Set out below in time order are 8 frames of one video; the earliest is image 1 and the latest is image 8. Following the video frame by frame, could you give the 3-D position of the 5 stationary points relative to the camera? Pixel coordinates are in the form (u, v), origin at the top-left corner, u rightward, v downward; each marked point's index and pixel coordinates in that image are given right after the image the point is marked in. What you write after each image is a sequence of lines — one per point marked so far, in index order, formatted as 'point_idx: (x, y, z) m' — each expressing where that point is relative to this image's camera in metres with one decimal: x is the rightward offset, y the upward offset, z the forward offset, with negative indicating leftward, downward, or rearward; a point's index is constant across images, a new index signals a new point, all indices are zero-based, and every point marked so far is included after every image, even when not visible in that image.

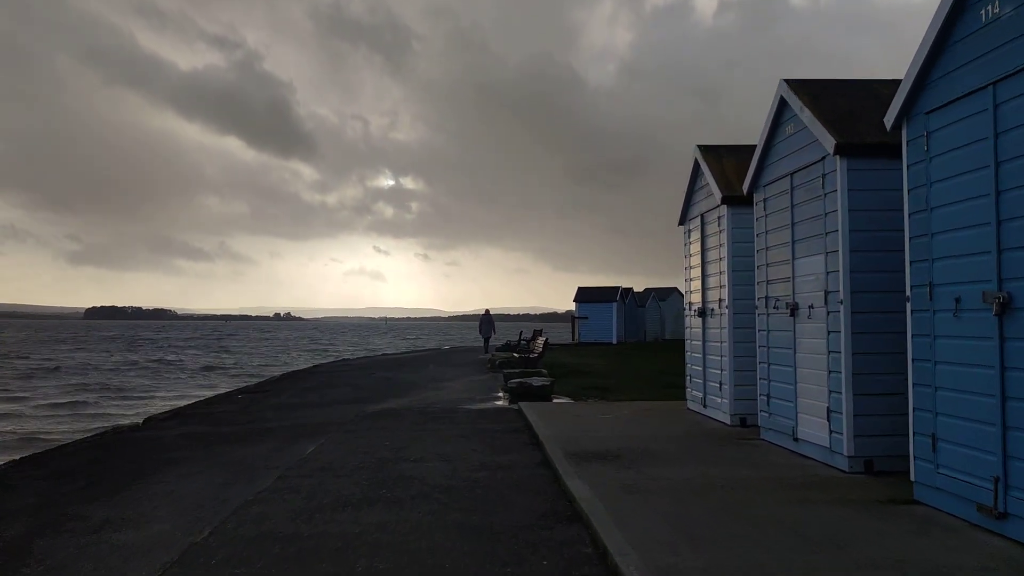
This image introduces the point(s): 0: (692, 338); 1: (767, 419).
0: (+2.3, -0.6, +11.5) m
1: (+2.4, -1.2, +8.6) m
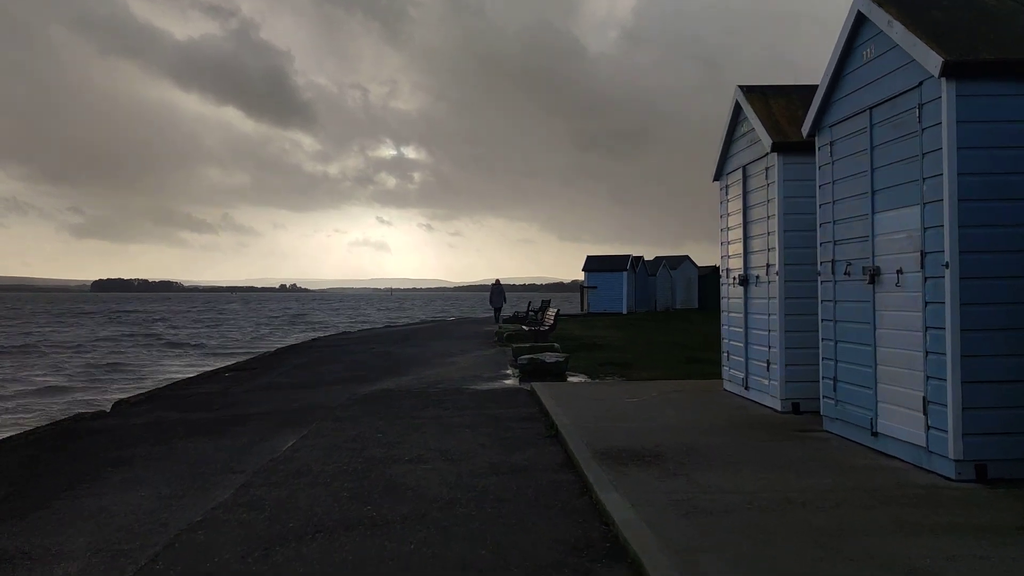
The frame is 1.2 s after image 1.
0: (+2.4, -0.3, +10.0) m
1: (+2.5, -0.9, +7.2) m
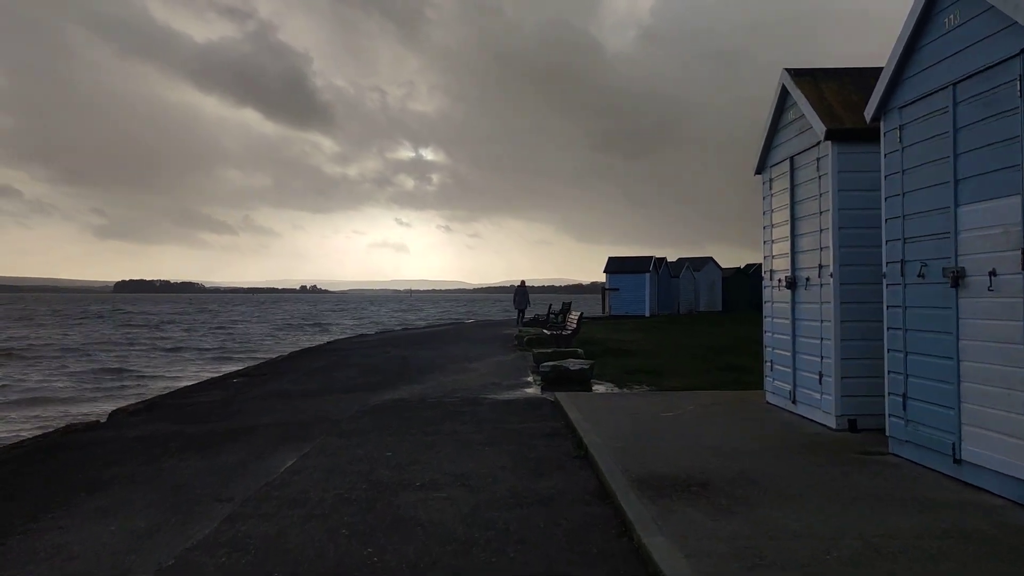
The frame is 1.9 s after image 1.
0: (+2.6, -0.3, +9.2) m
1: (+2.7, -1.0, +6.3) m
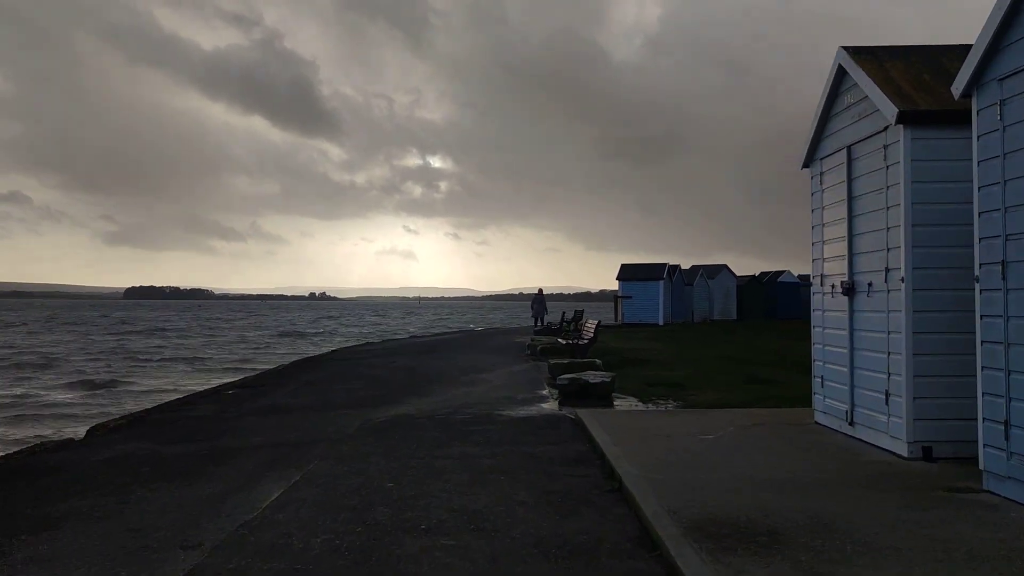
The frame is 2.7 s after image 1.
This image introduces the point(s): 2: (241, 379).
0: (+2.8, -0.3, +8.1) m
1: (+2.8, -1.0, +5.3) m
2: (-4.9, -1.6, +16.5) m
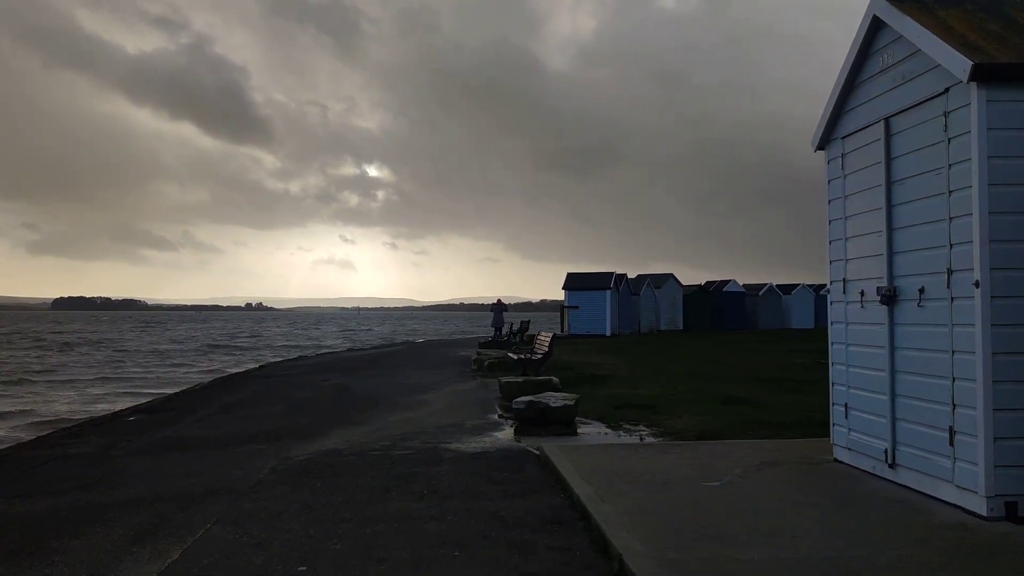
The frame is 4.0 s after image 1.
0: (+2.5, -0.4, +6.6) m
1: (+2.7, -1.0, +3.8) m
2: (-5.8, -1.8, +14.5) m
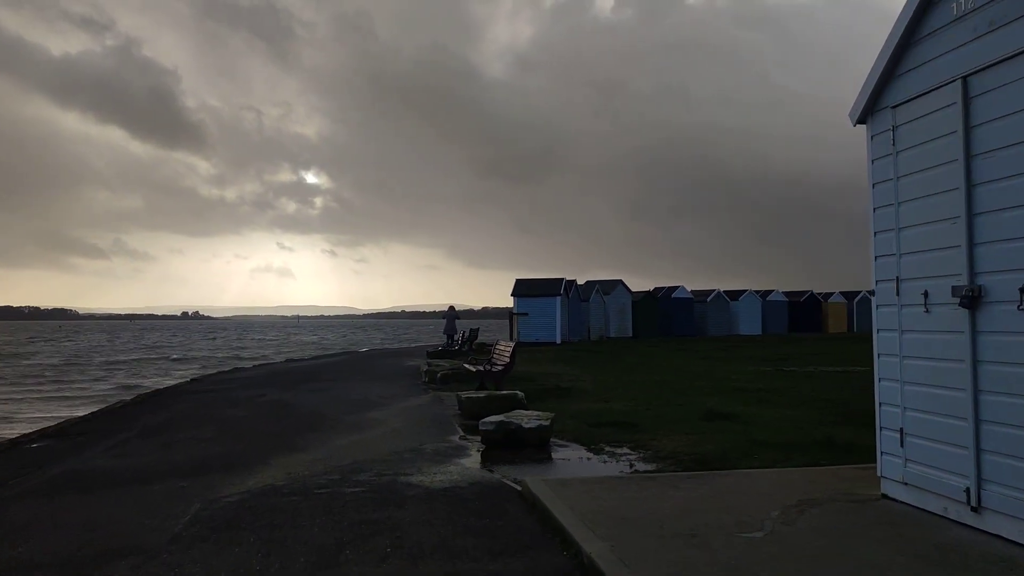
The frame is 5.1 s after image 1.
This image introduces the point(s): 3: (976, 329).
0: (+2.4, -0.4, +5.5) m
1: (+2.8, -1.0, +2.6) m
2: (-6.4, -1.9, +12.7) m
3: (+2.5, -0.2, +4.8) m
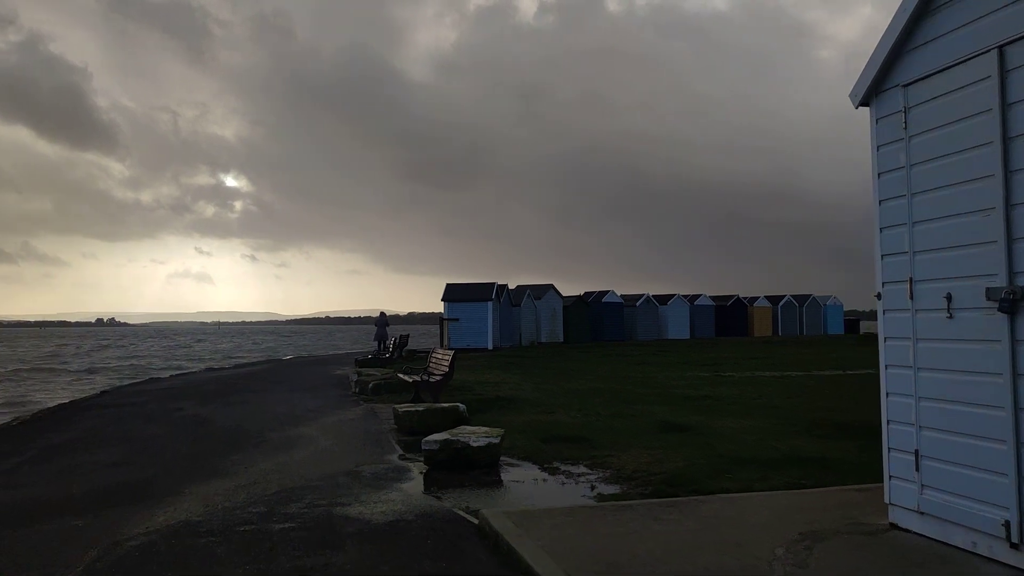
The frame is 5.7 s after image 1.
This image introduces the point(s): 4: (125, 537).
0: (+2.2, -0.4, +4.8) m
1: (+2.8, -1.0, +2.0) m
2: (-7.1, -2.0, +11.3) m
3: (+2.3, -0.2, +4.2) m
4: (-2.5, -1.6, +5.8) m
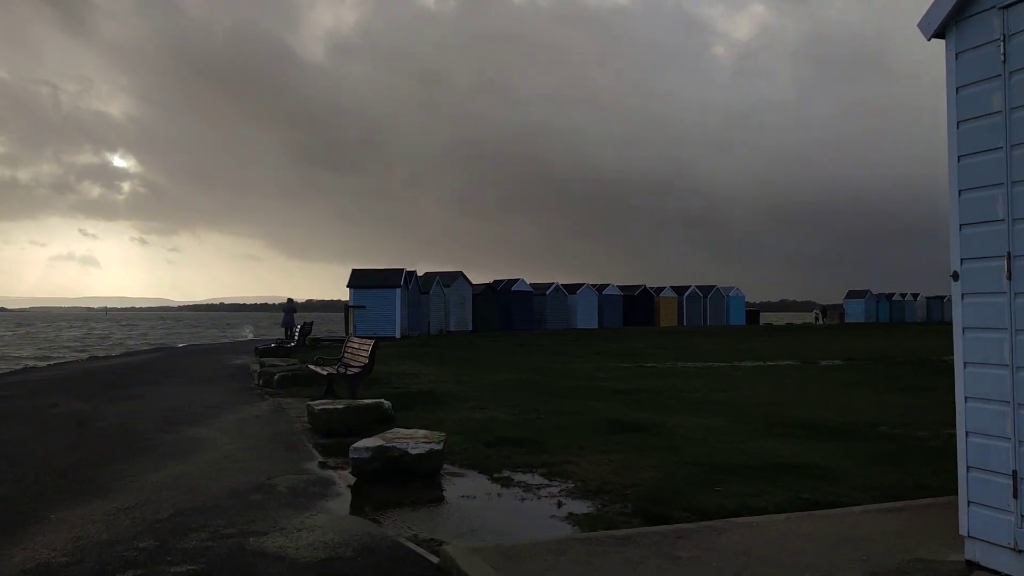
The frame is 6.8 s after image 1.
0: (+2.1, -0.3, +3.8) m
1: (+3.1, -1.0, +1.1) m
2: (-7.8, -1.7, +9.3) m
3: (+2.4, -0.1, +3.2) m
4: (-2.6, -1.4, +4.2) m
